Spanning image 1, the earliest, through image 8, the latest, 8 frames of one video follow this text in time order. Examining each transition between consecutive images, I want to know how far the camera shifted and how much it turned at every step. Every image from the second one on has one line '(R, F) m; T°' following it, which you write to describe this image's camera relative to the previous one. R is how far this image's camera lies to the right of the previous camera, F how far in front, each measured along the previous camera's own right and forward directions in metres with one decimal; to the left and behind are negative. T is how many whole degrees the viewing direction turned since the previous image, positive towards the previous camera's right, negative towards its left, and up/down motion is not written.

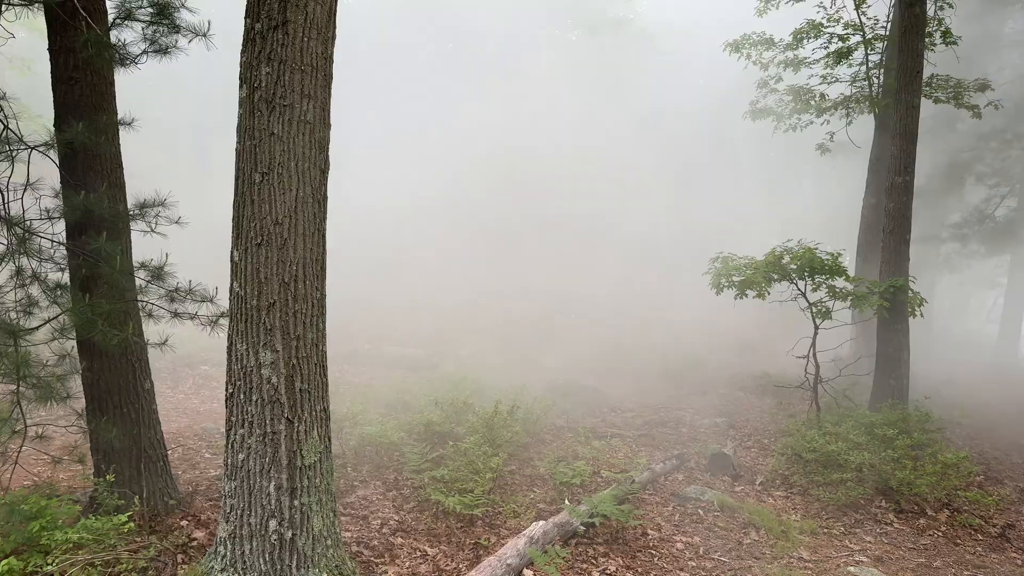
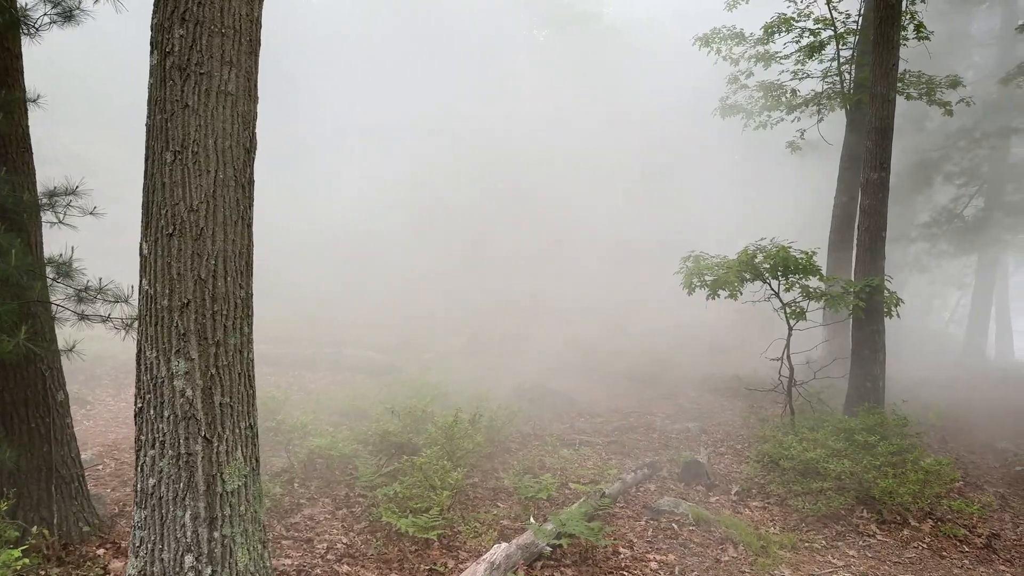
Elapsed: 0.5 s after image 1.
(+0.1, +0.5) m; +2°
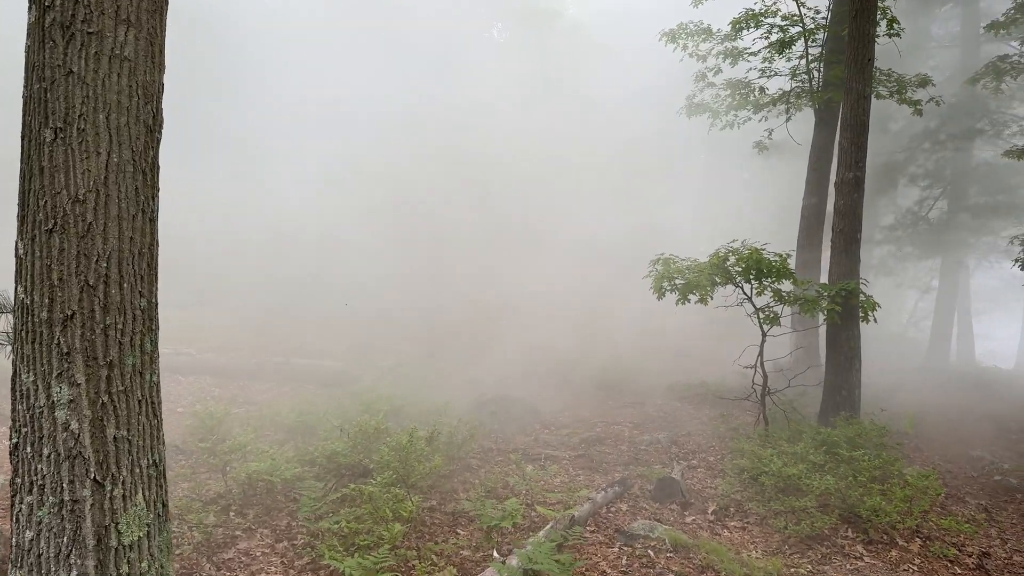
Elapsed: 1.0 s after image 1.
(0.0, +0.5) m; +3°
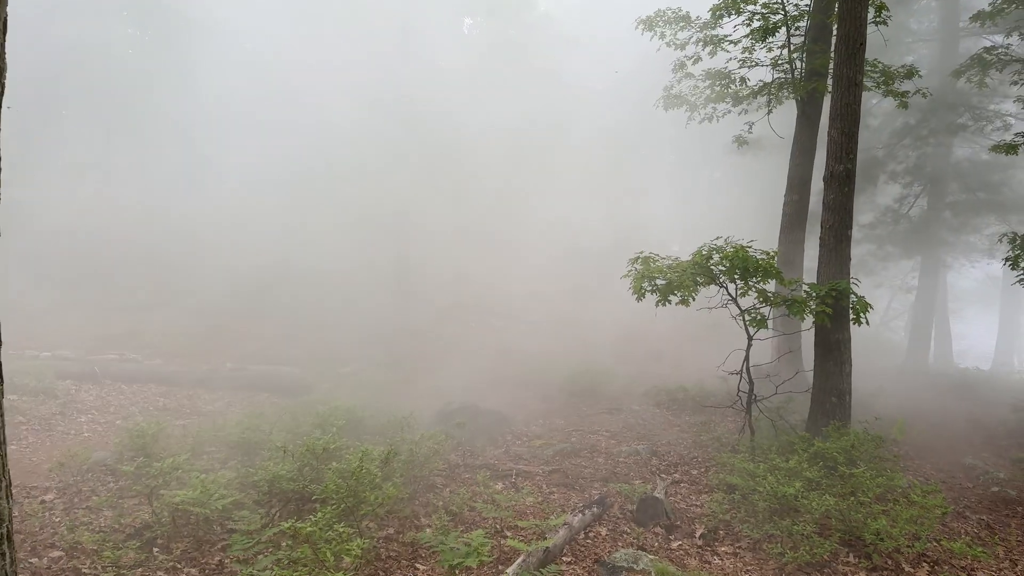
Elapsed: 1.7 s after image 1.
(0.0, +0.7) m; +2°
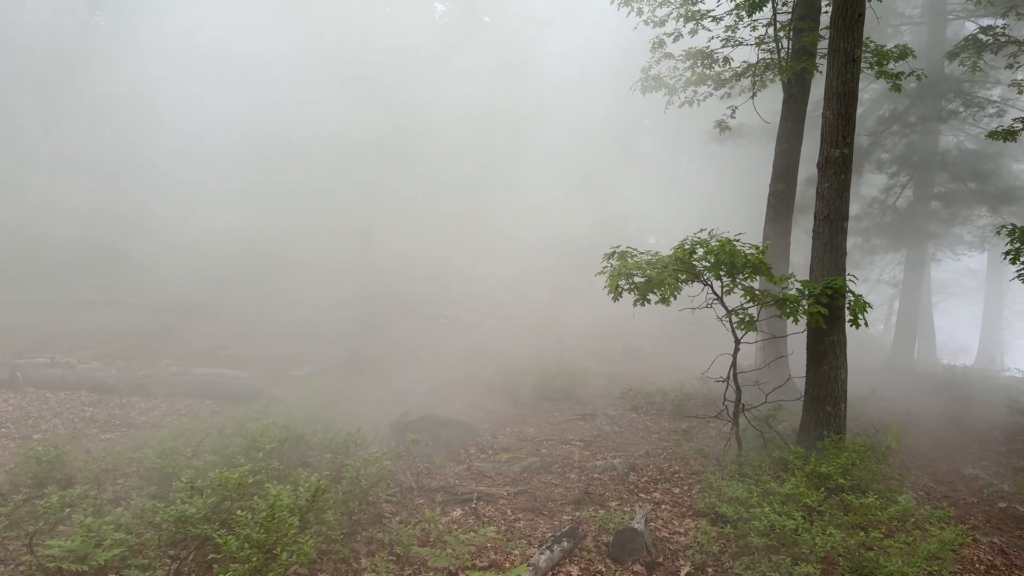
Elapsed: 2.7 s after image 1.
(+0.1, +0.8) m; +2°
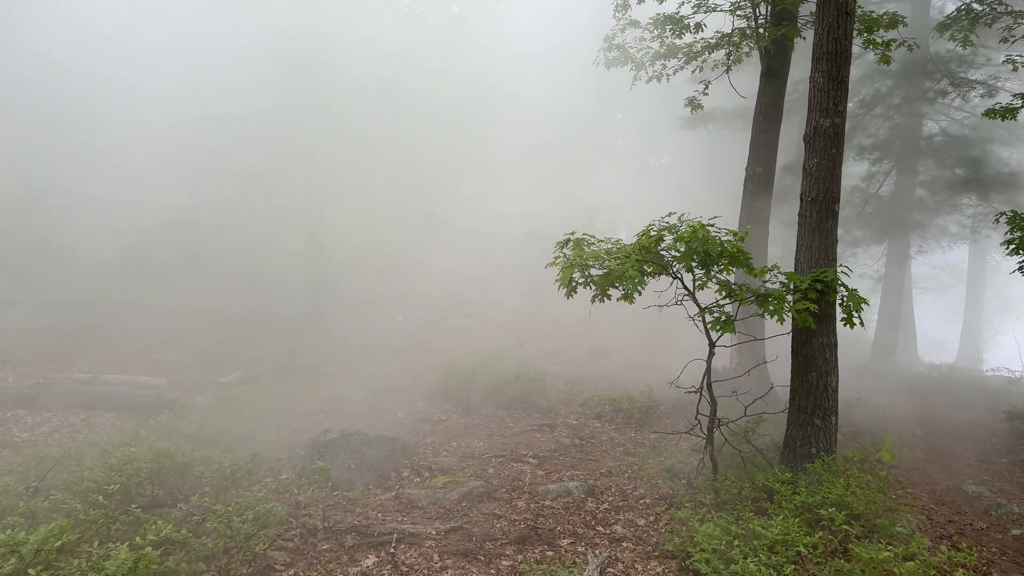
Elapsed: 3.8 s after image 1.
(+0.3, +1.1) m; +2°
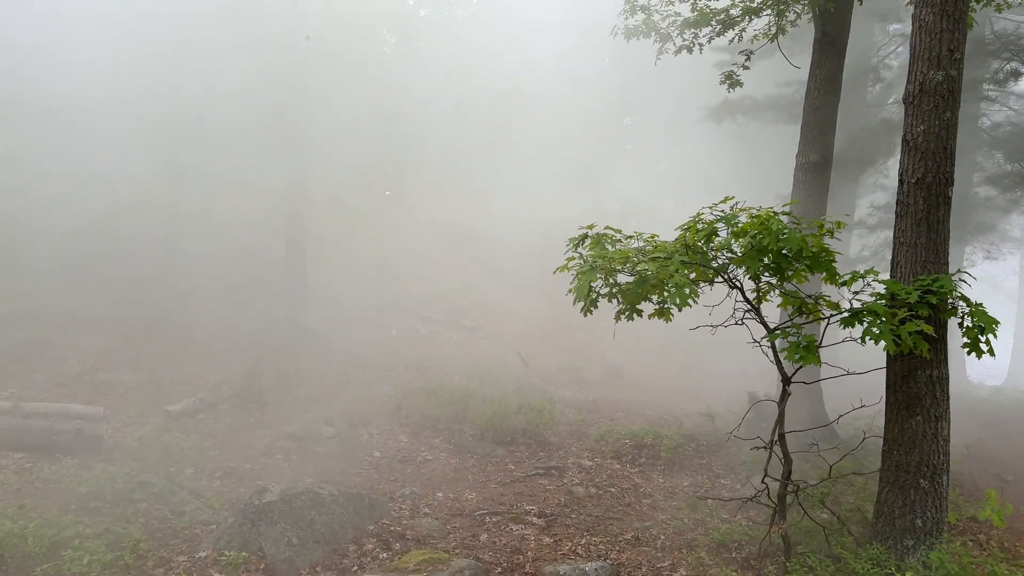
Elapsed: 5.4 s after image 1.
(+0.1, +1.7) m; 0°
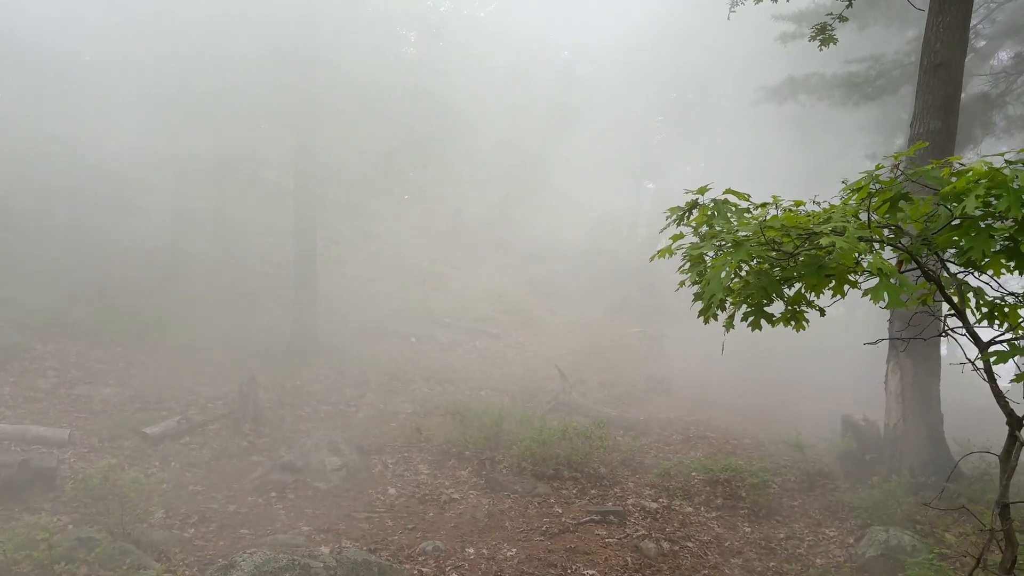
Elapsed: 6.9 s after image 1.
(-0.2, +1.5) m; -1°
